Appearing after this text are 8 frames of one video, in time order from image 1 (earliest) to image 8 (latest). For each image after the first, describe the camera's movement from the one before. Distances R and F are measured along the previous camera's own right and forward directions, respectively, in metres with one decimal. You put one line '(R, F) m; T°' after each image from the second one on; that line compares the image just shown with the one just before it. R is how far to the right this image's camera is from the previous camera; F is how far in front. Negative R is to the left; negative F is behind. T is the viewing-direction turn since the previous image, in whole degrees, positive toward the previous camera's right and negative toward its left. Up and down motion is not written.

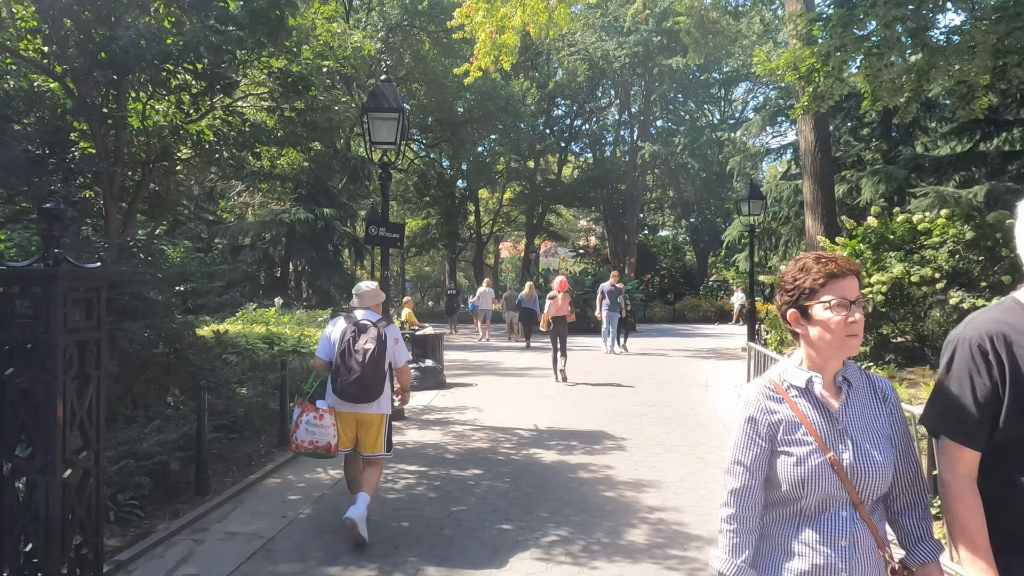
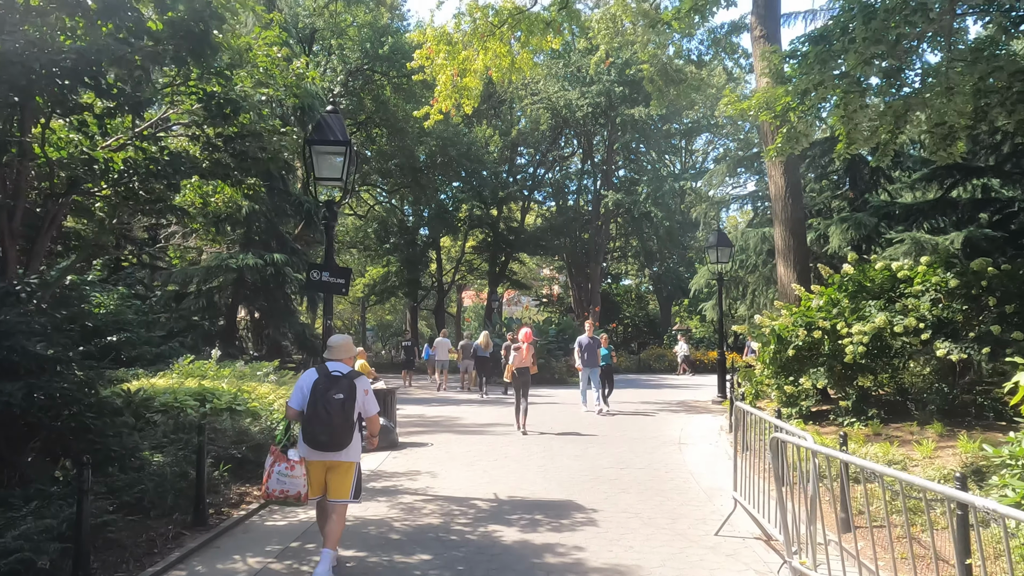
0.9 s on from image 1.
(+0.1, +0.8) m; +3°
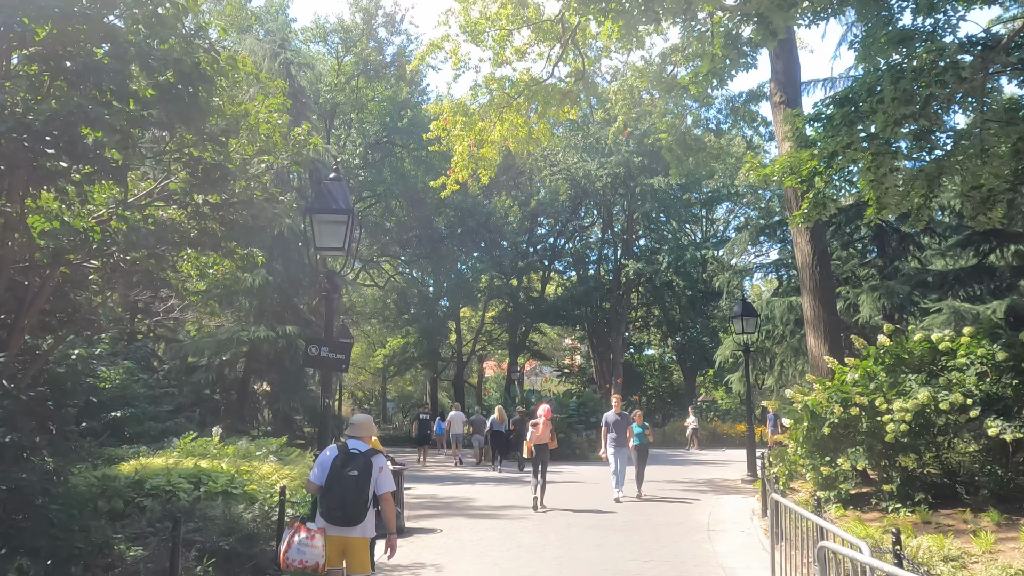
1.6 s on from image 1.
(+0.1, +0.5) m; -2°
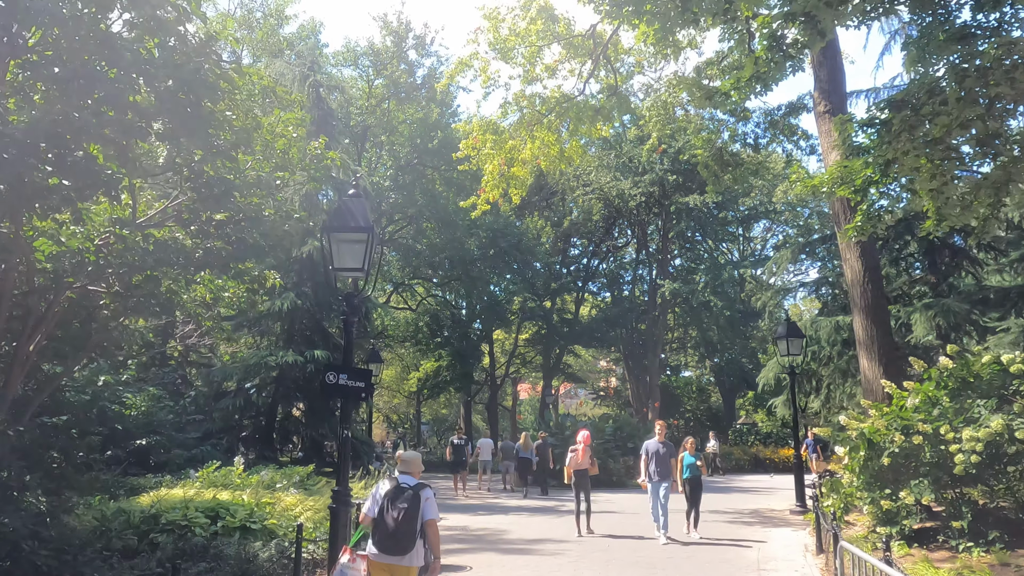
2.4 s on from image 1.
(0.0, +0.5) m; -3°
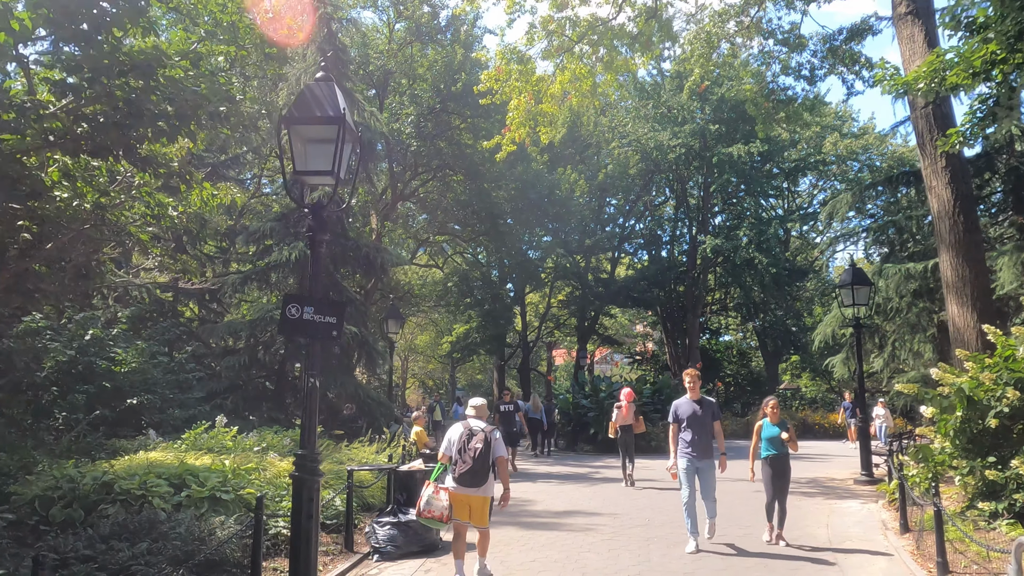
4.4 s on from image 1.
(+0.2, +1.6) m; -3°
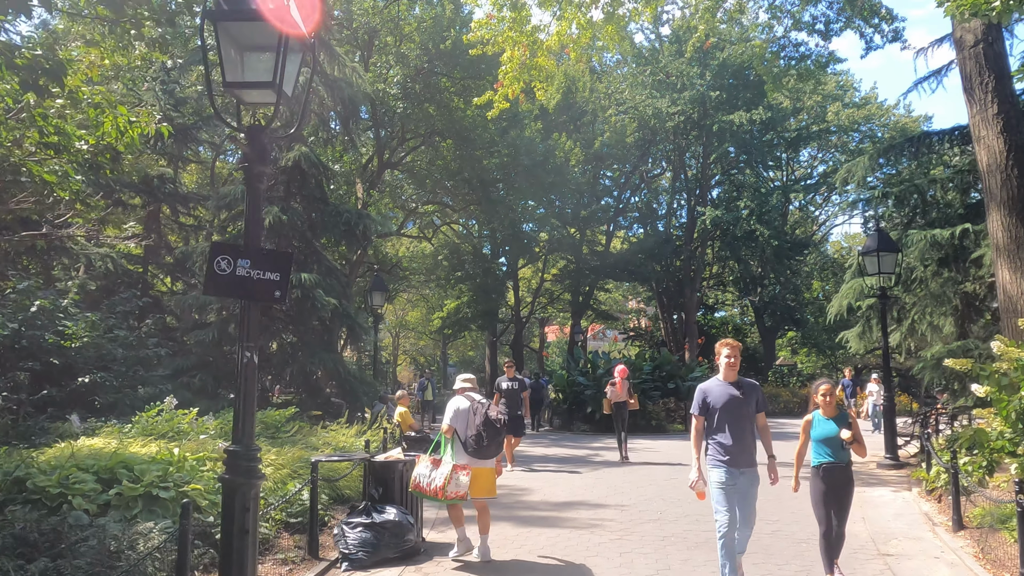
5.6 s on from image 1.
(0.0, +1.2) m; +1°
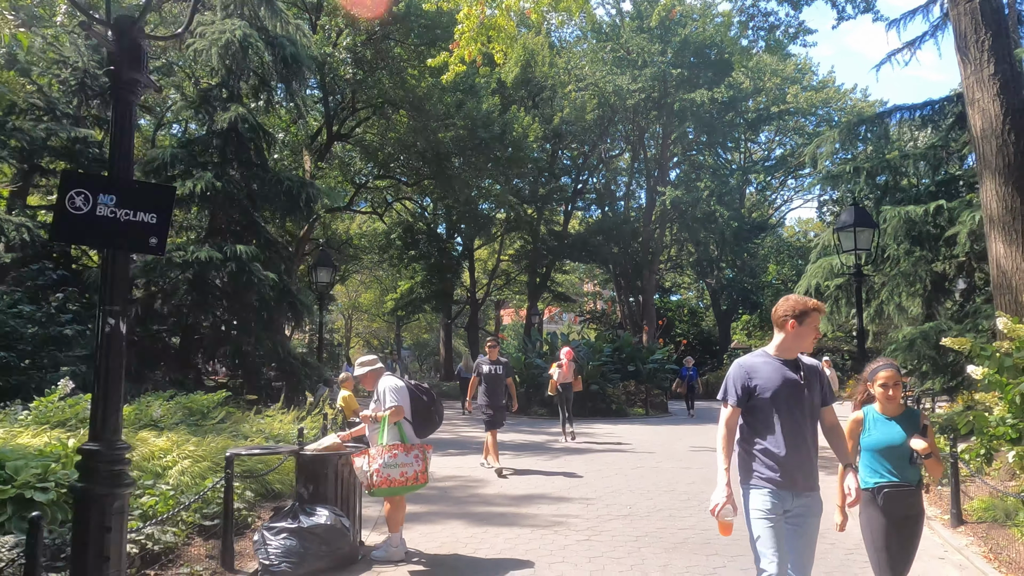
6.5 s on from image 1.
(0.0, +1.0) m; +3°
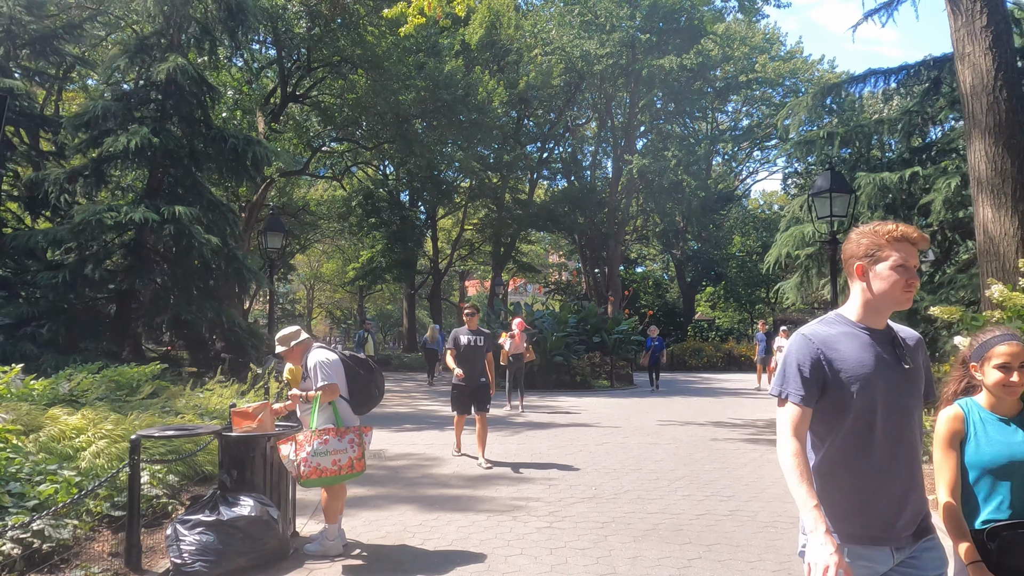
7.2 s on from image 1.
(+0.1, +0.7) m; +3°
